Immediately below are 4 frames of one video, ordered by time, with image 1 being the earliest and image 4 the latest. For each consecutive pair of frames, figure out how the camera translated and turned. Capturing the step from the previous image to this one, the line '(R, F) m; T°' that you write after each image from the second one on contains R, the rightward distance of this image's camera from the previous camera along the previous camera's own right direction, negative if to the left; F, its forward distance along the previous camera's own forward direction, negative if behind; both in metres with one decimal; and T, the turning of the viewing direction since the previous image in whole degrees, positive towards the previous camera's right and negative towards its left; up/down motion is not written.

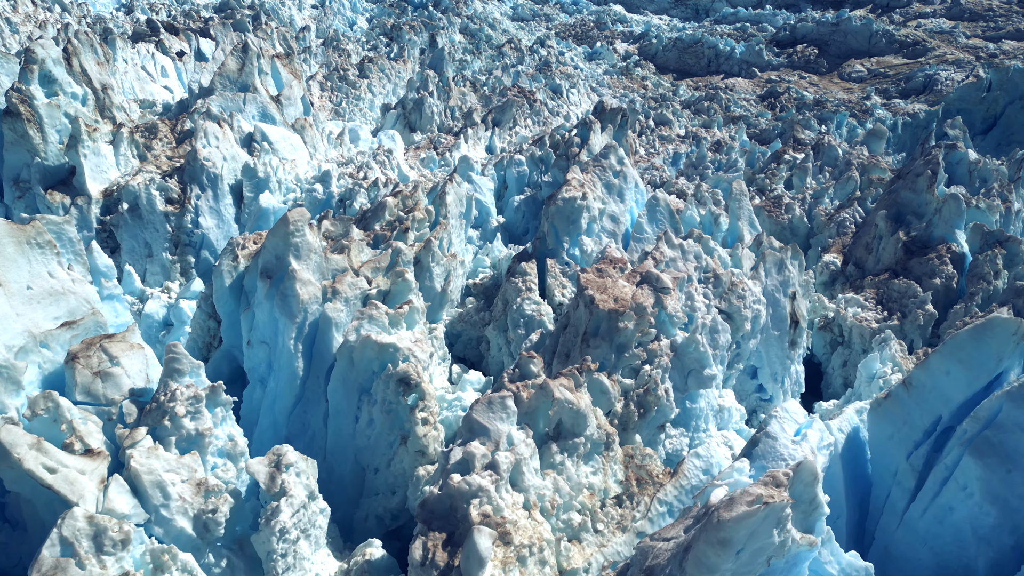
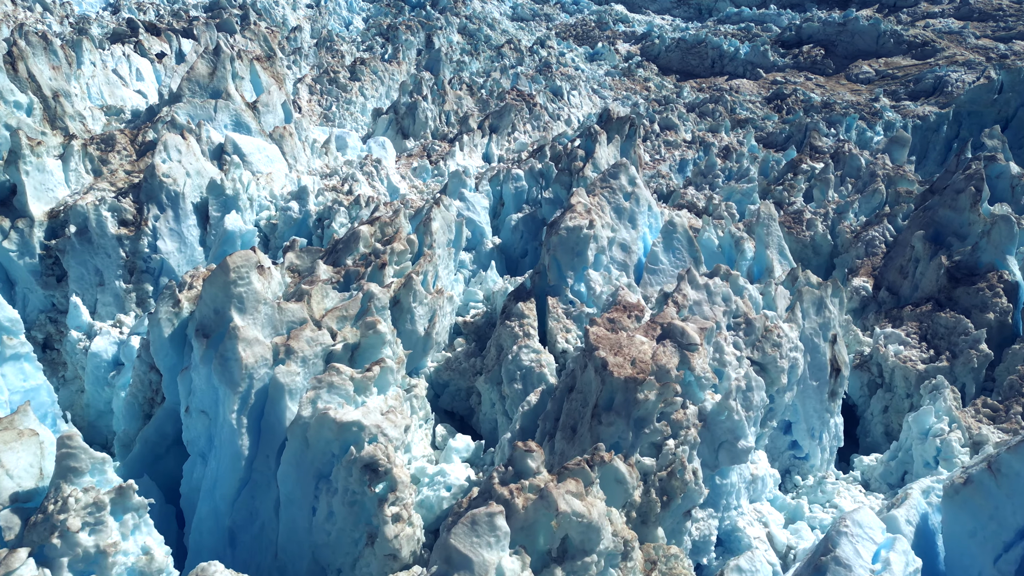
(+0.1, +1.8) m; 0°
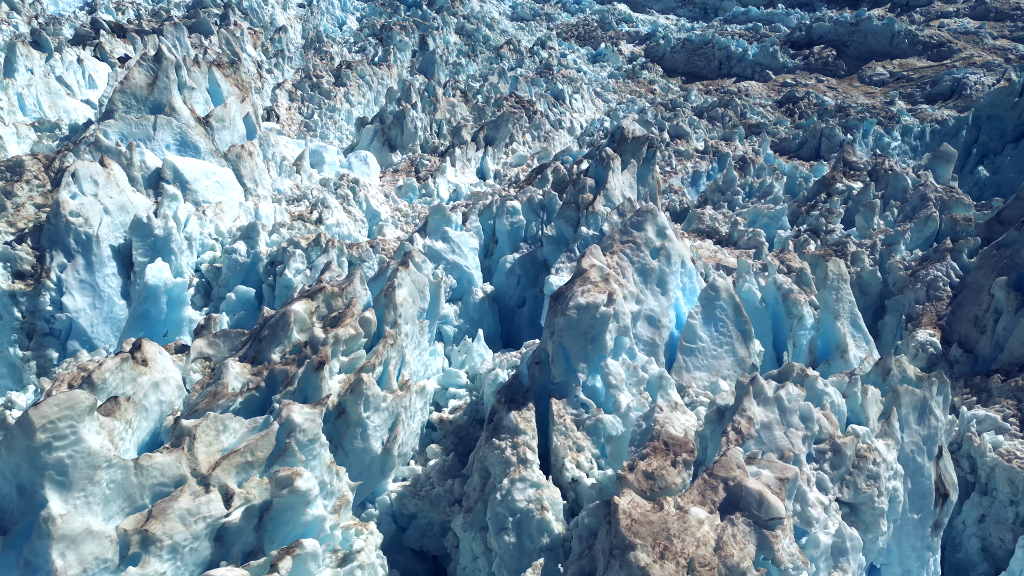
(+0.1, +2.9) m; 0°
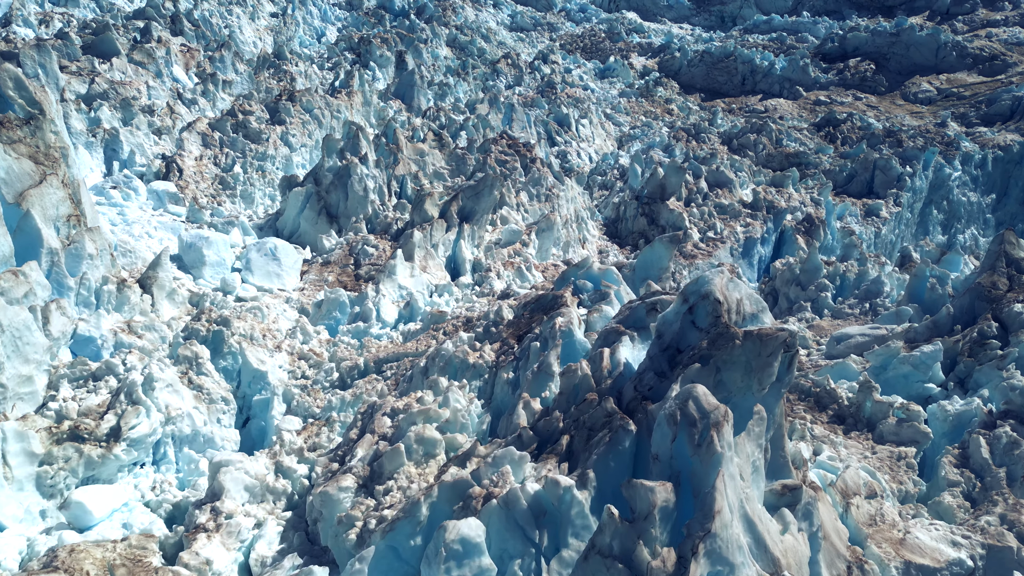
(+0.4, +8.3) m; 0°
